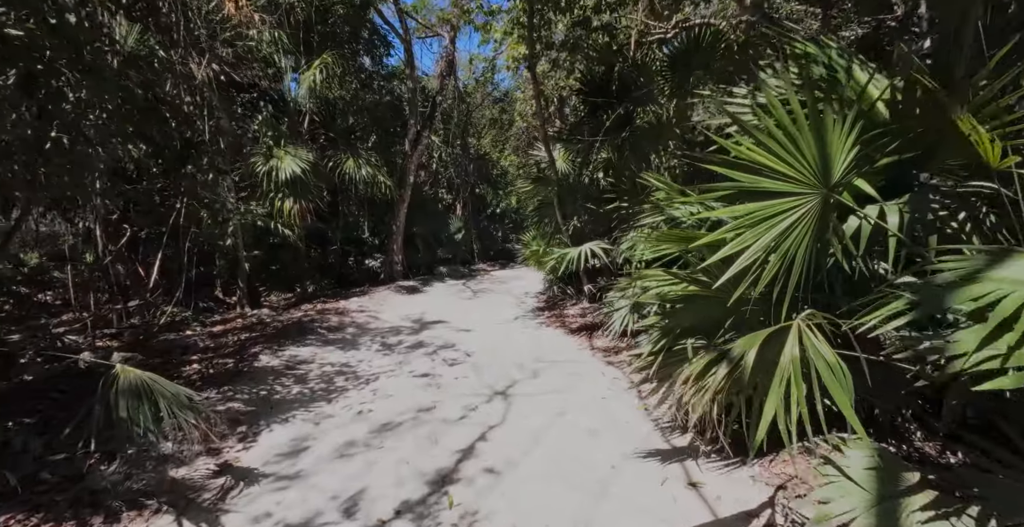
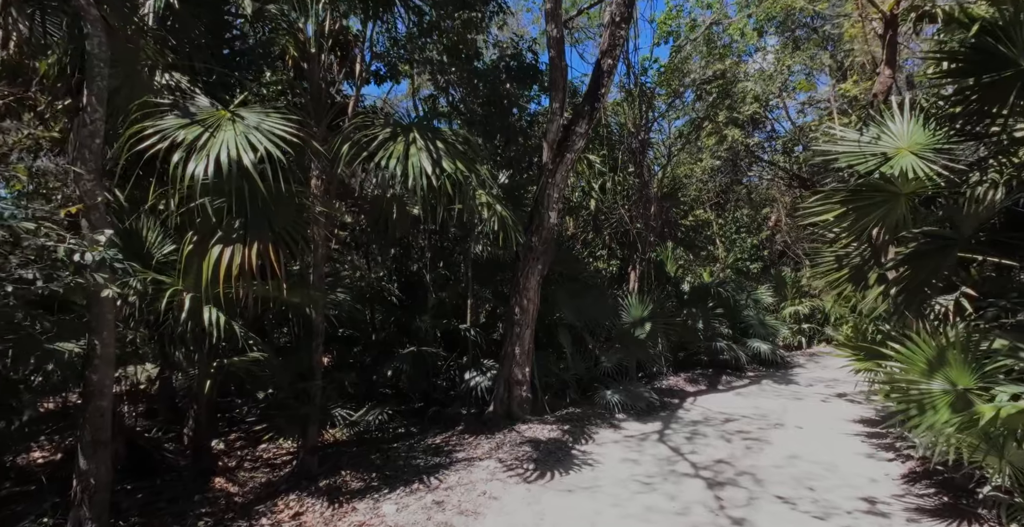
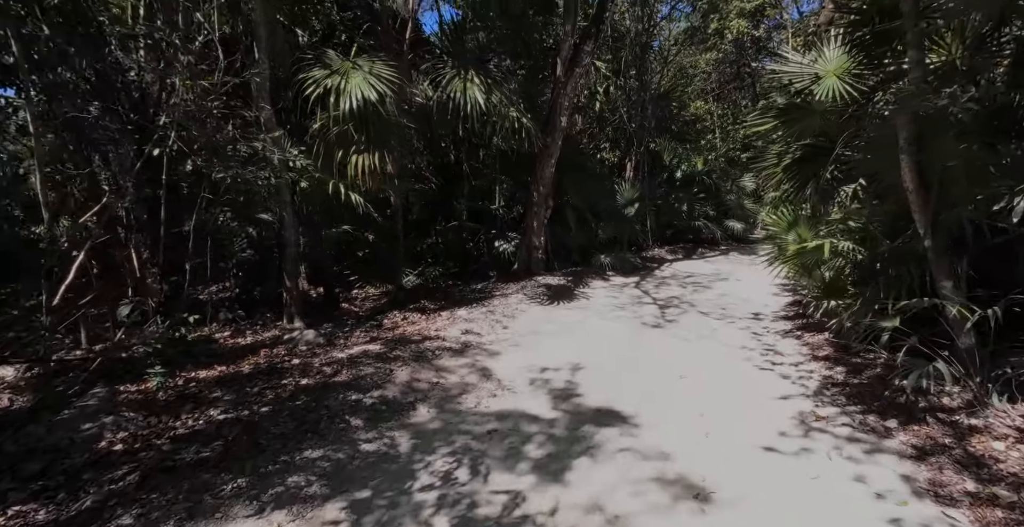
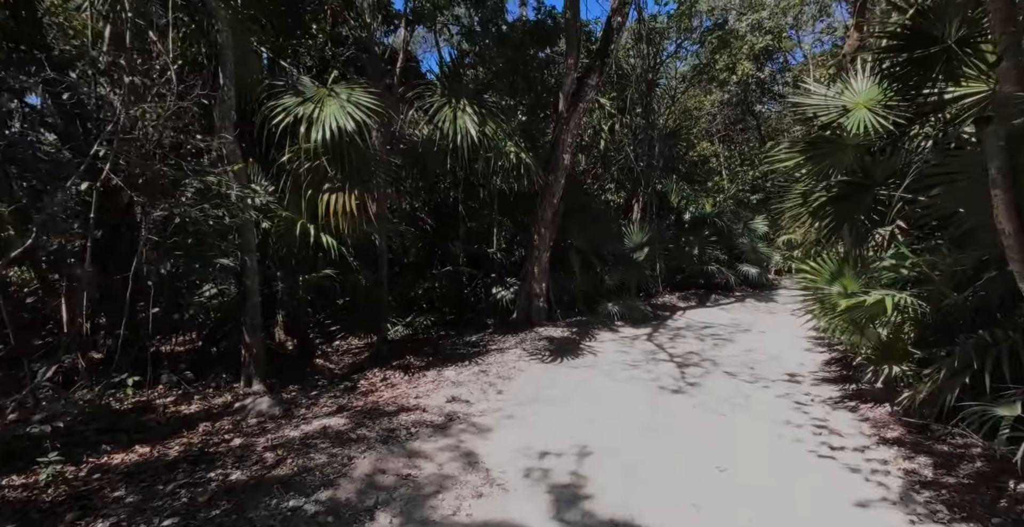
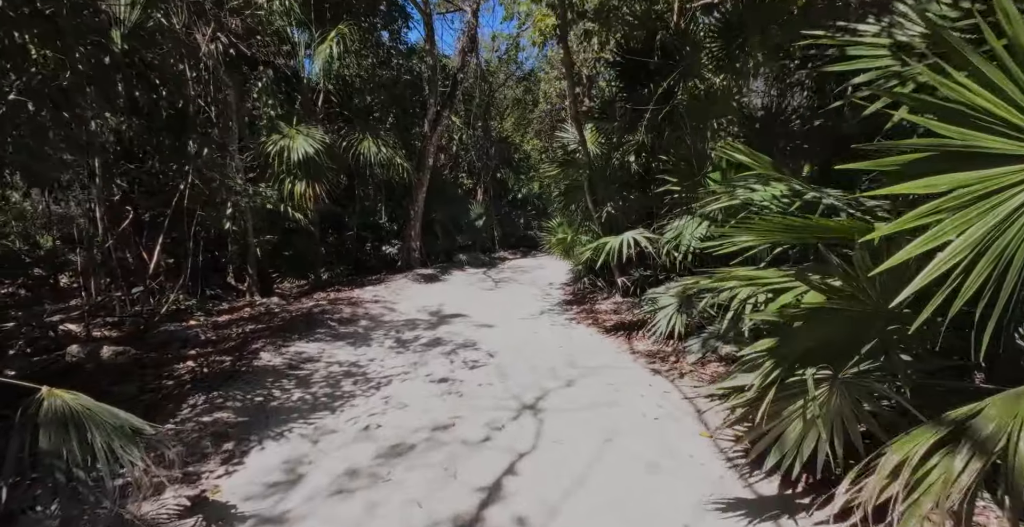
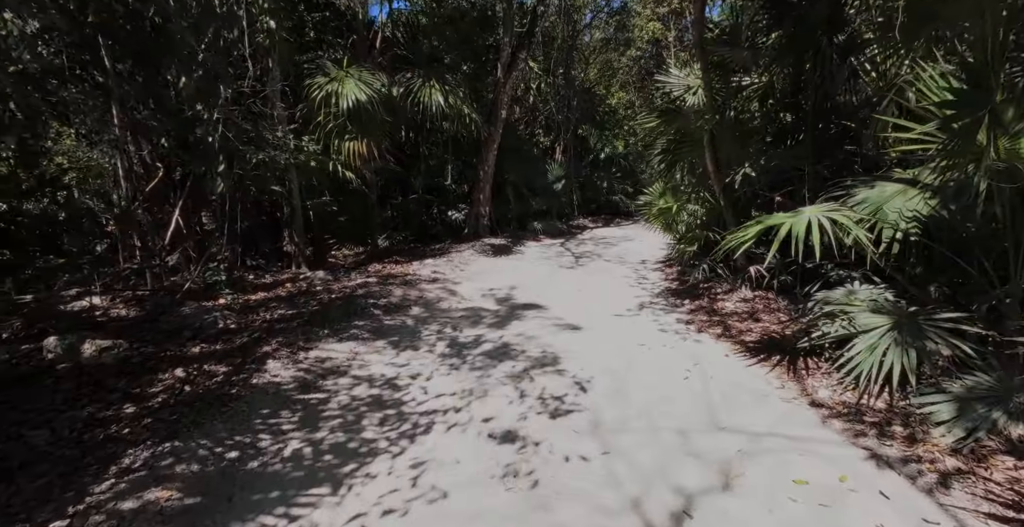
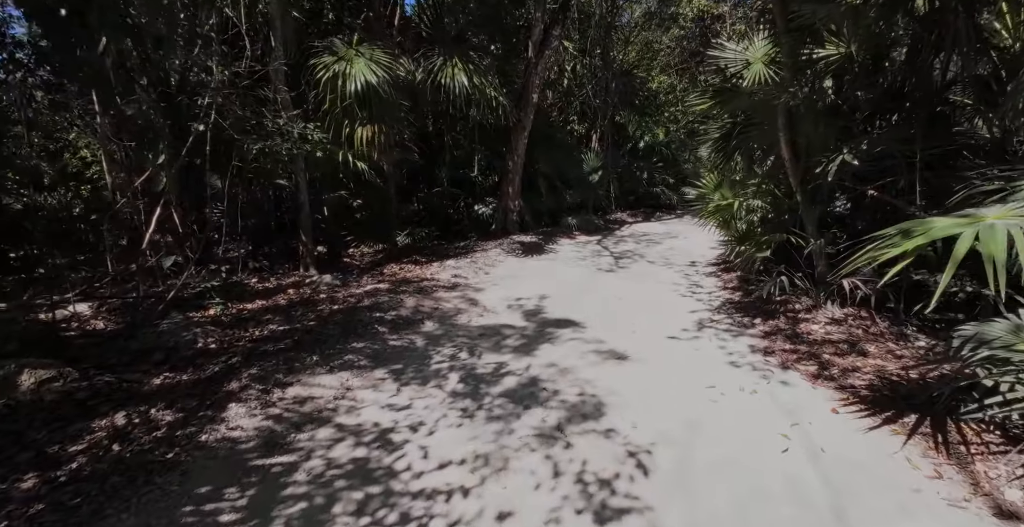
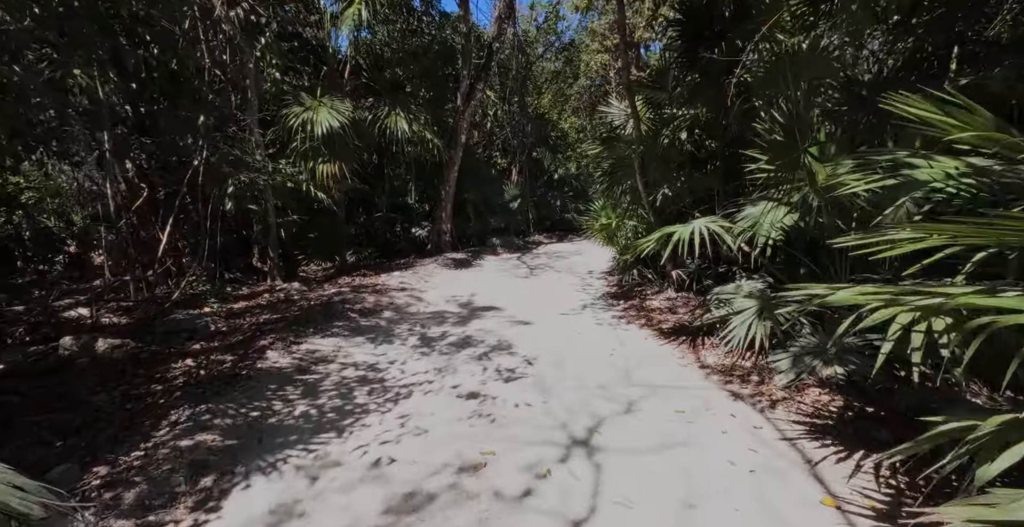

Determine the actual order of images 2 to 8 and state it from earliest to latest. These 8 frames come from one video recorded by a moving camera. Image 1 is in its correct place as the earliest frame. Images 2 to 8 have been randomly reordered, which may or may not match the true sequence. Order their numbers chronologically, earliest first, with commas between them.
5, 8, 6, 7, 3, 4, 2
